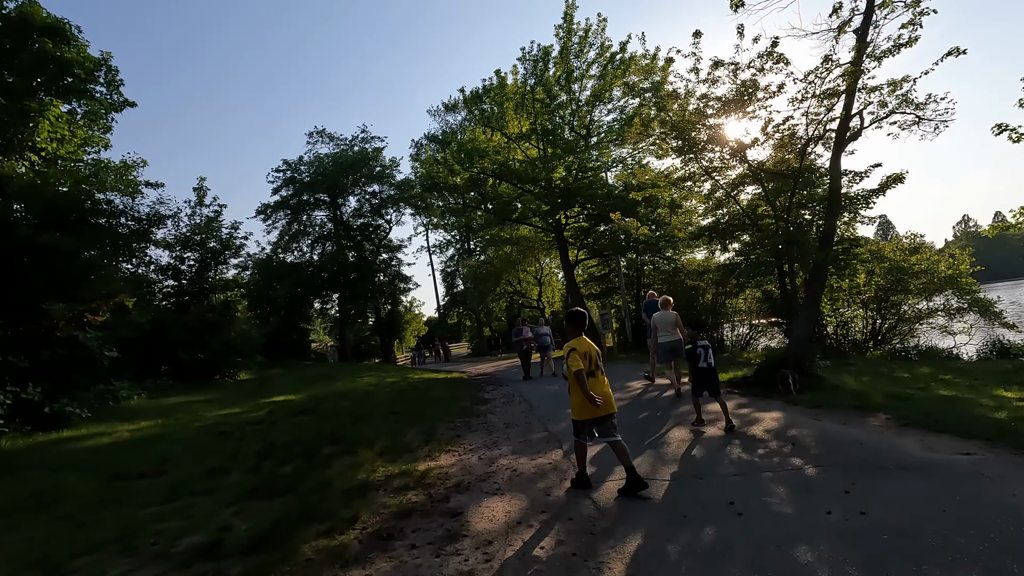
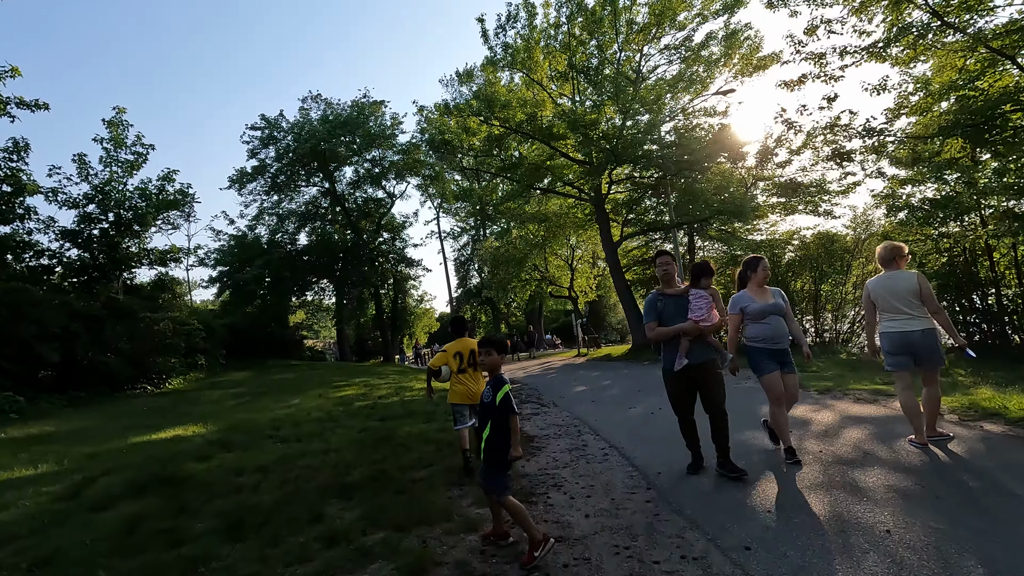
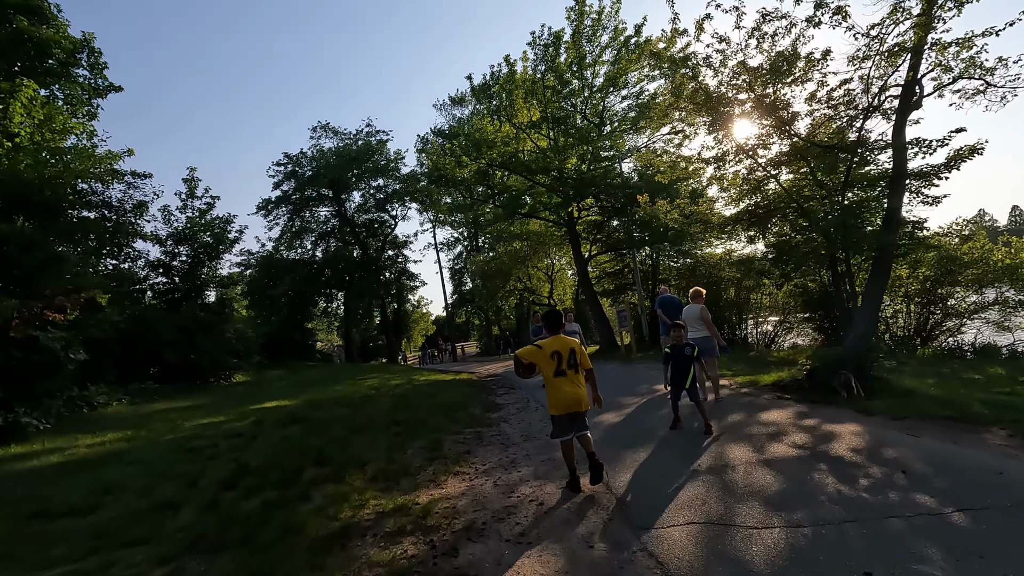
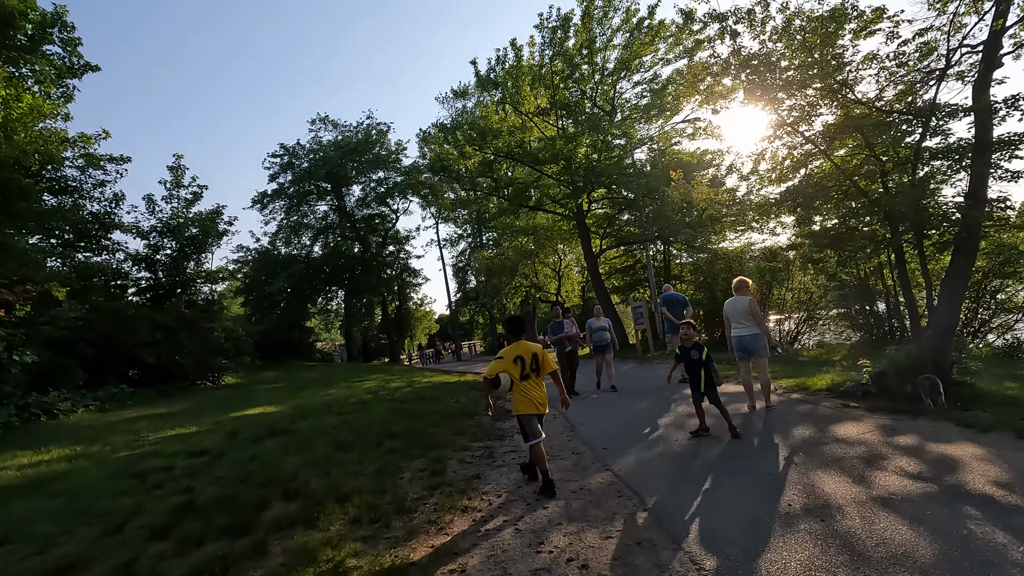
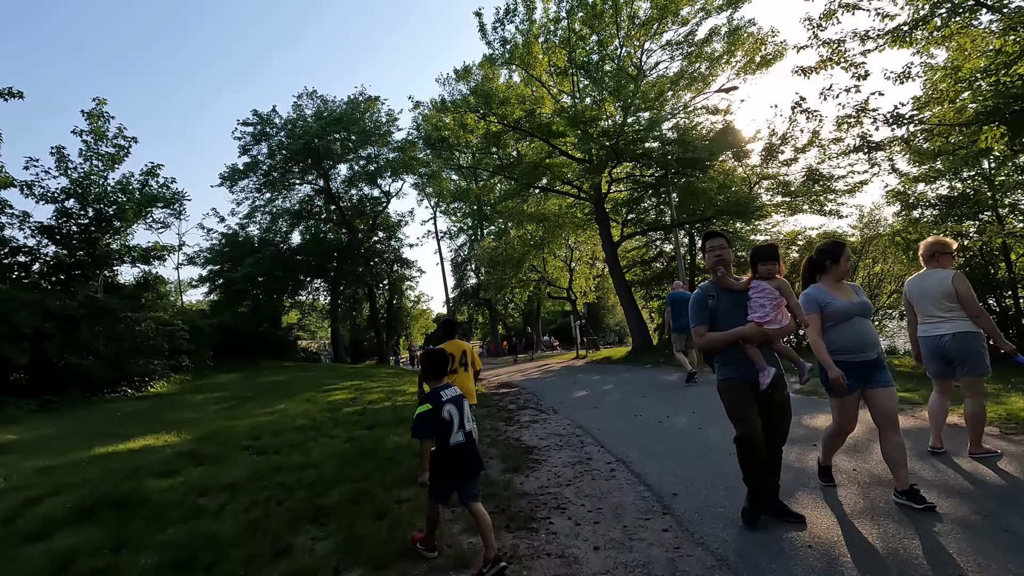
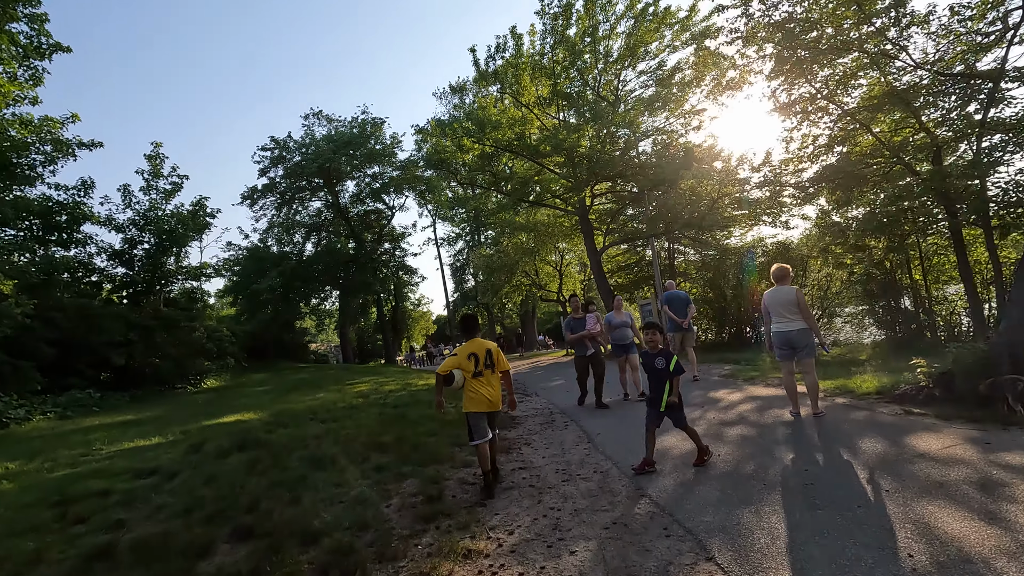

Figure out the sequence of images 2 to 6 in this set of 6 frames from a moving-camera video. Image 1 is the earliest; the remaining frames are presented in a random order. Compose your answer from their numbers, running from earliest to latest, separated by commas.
3, 4, 6, 2, 5
